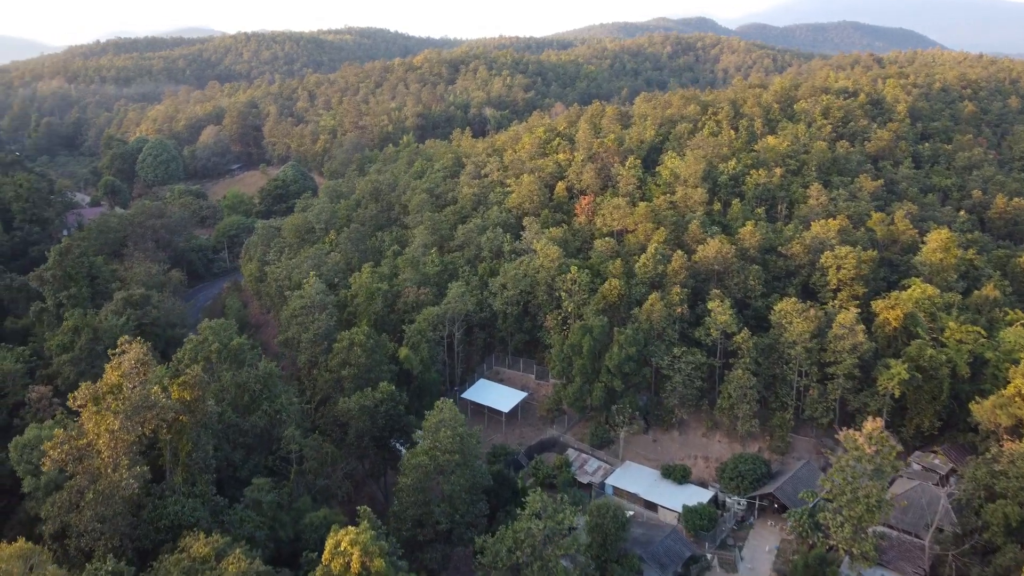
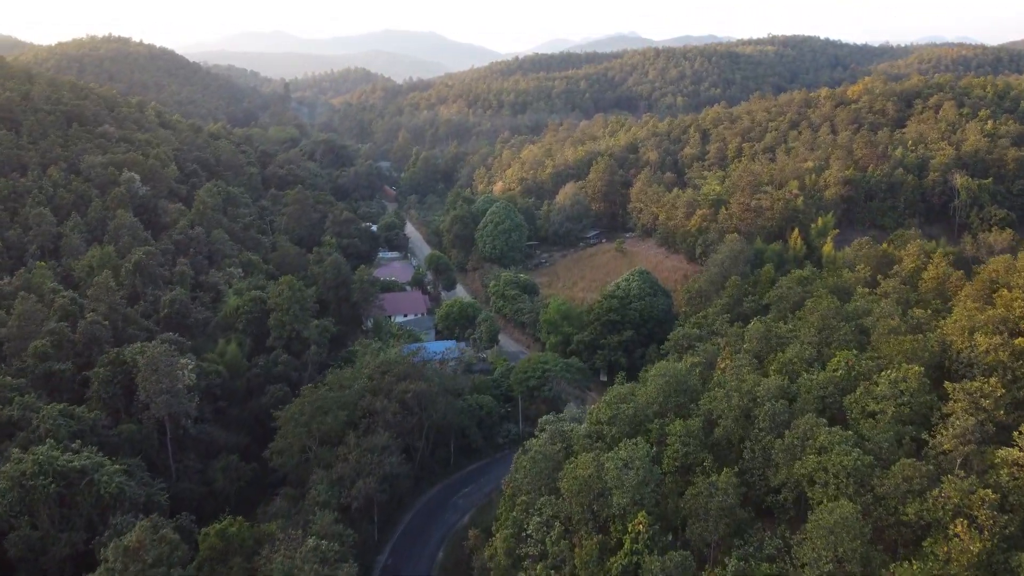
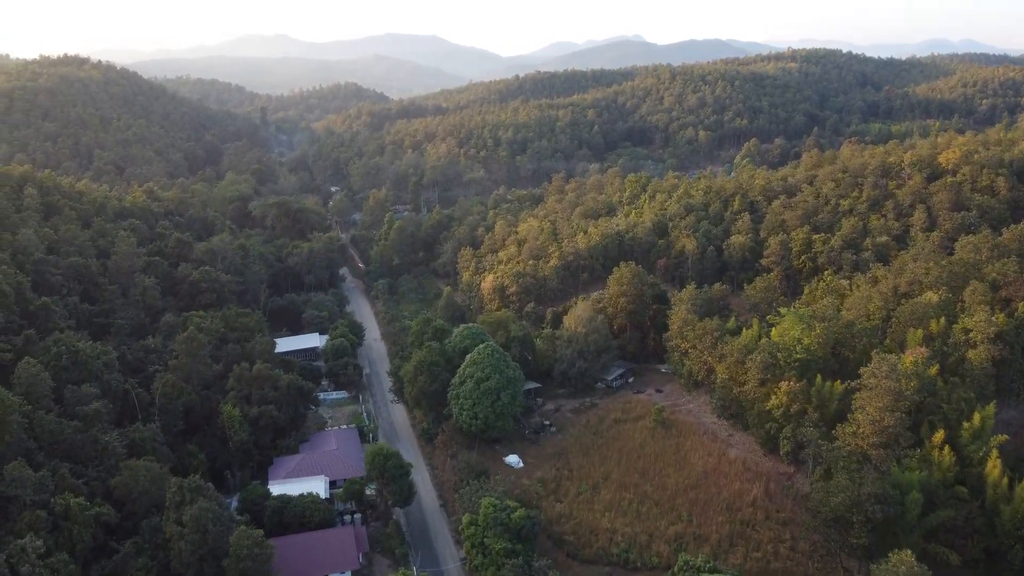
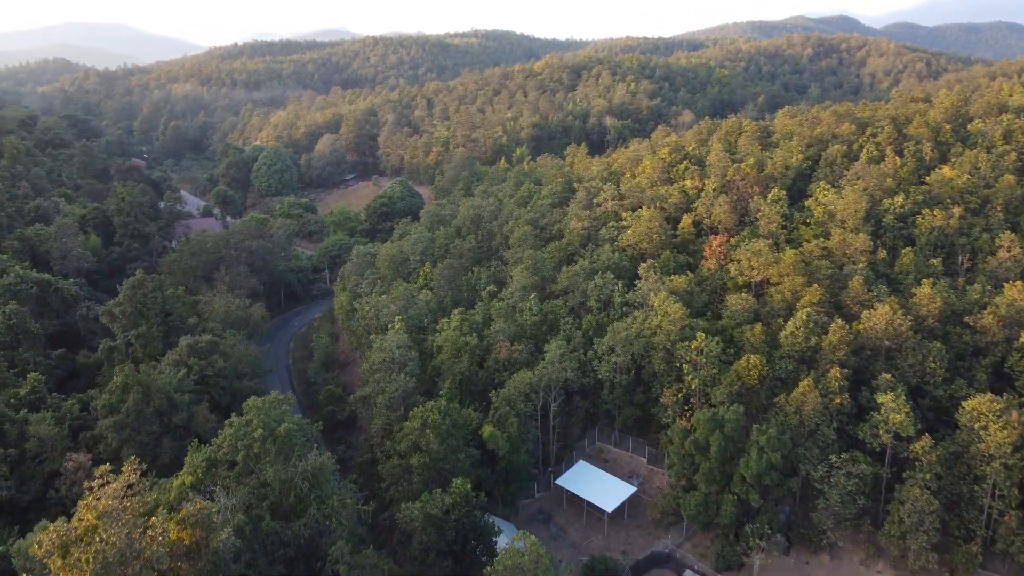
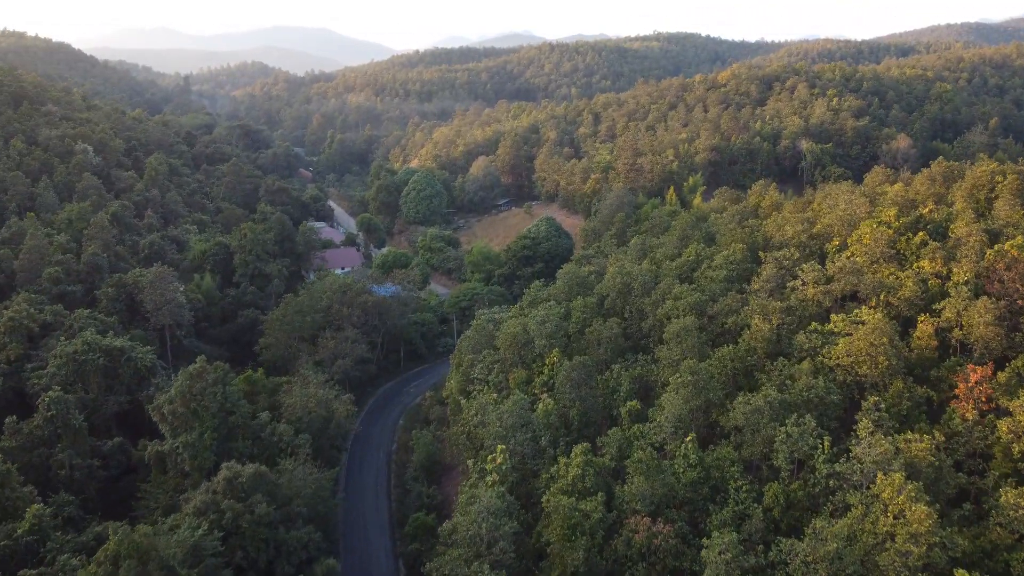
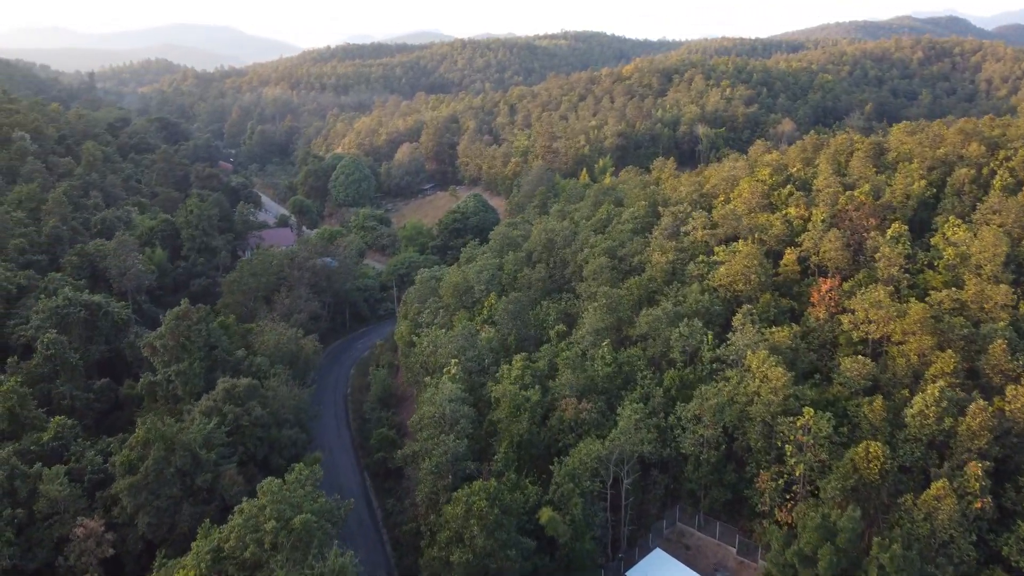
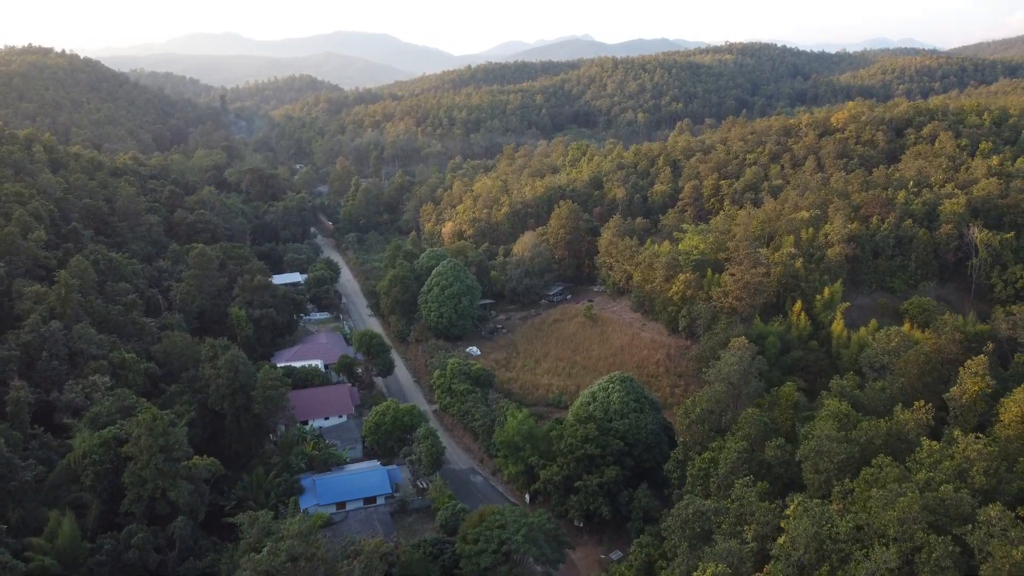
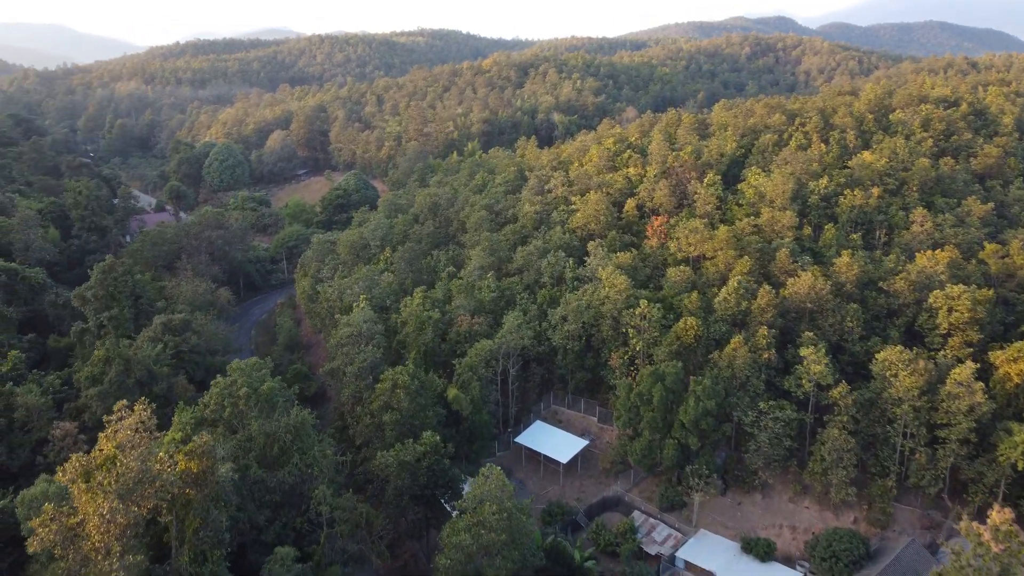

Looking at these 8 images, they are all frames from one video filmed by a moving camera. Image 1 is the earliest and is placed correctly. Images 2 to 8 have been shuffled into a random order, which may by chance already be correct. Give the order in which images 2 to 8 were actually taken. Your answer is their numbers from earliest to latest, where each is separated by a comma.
8, 4, 6, 5, 2, 7, 3
